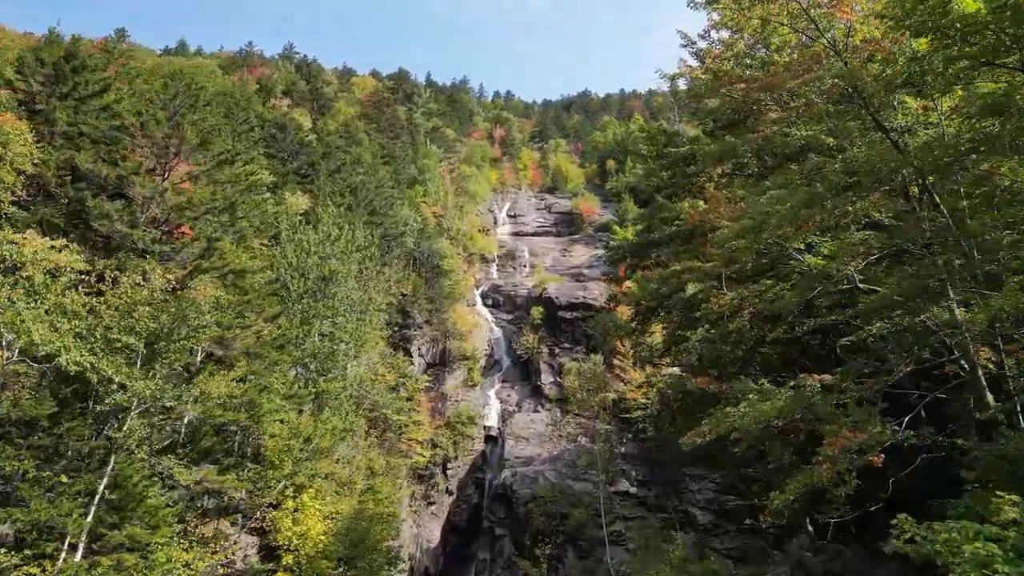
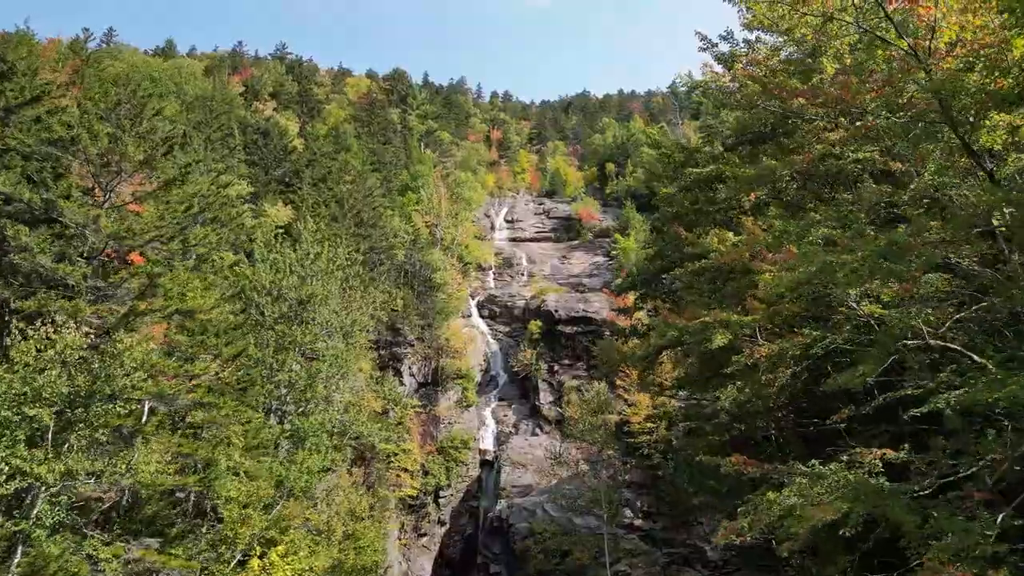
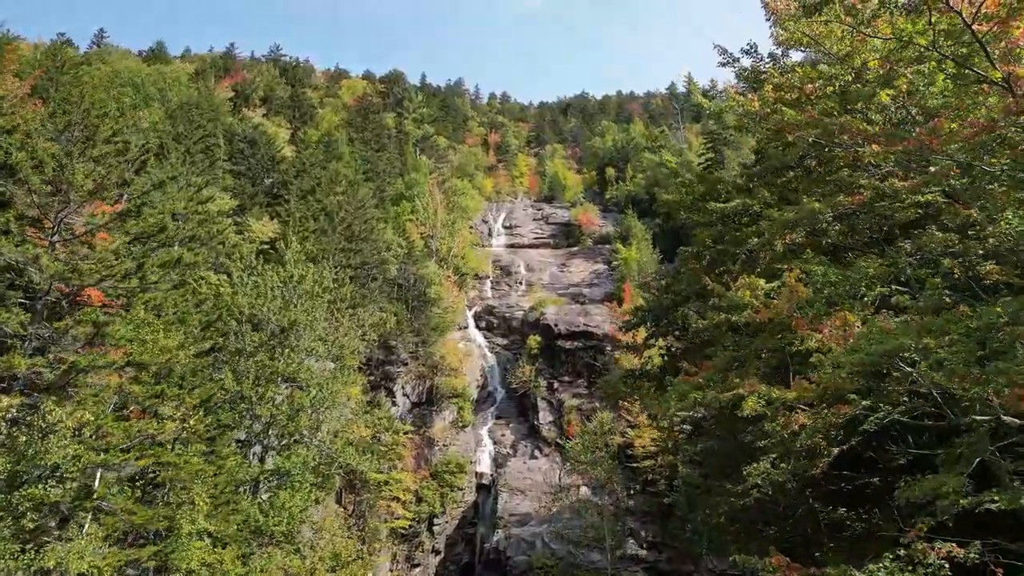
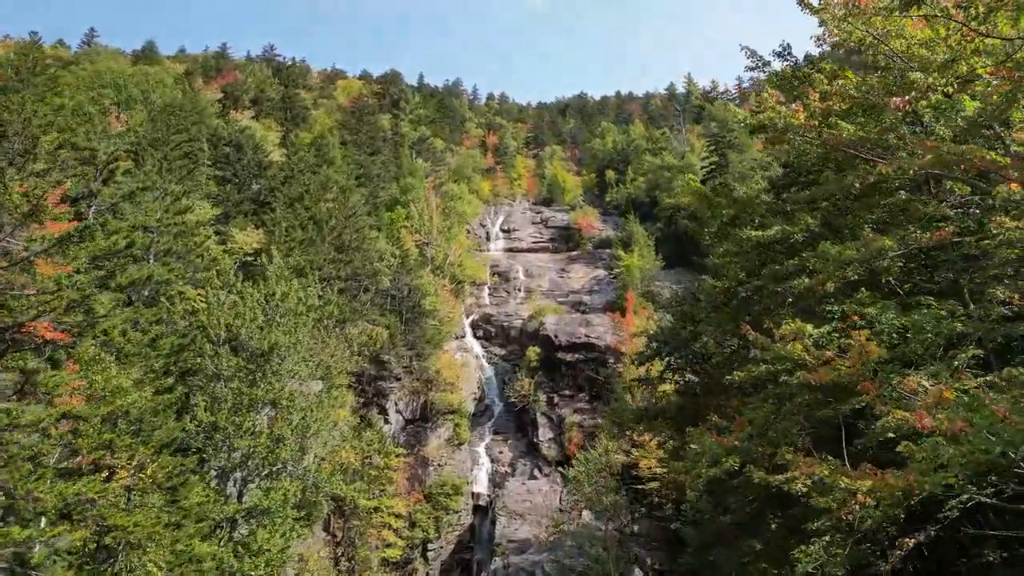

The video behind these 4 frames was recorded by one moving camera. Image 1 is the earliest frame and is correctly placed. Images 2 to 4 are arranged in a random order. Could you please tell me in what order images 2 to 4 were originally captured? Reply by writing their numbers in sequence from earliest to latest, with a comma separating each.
2, 3, 4
